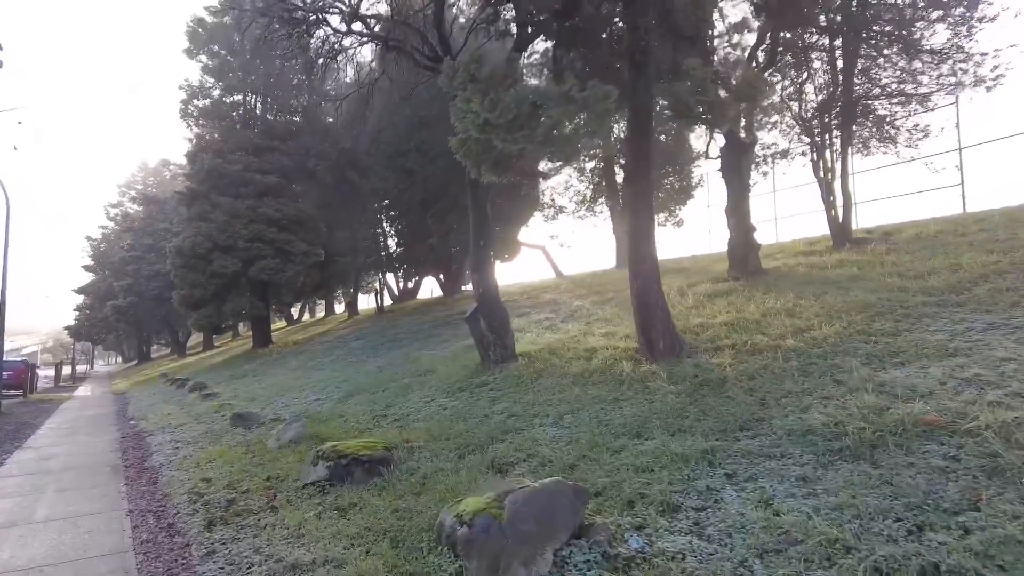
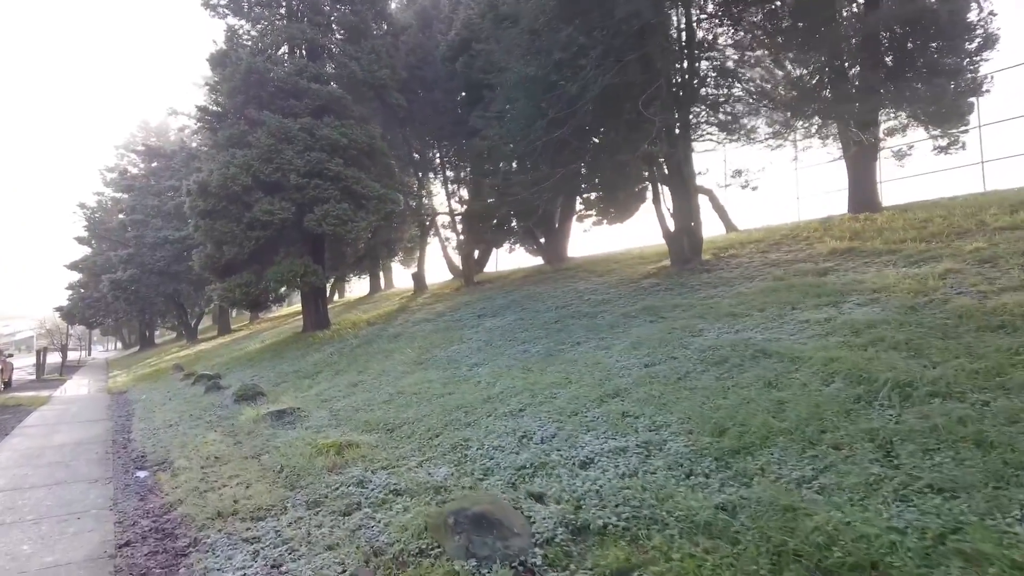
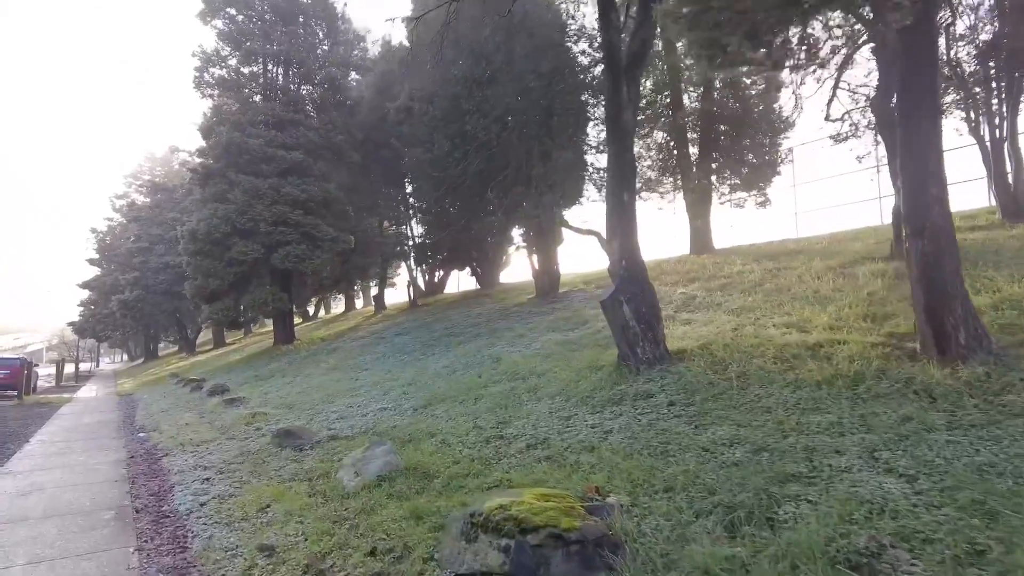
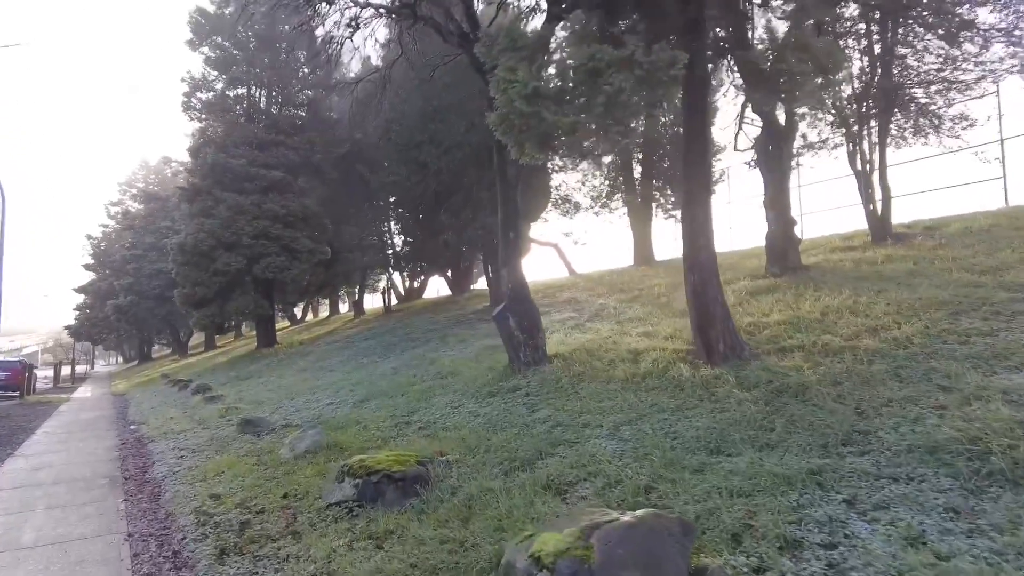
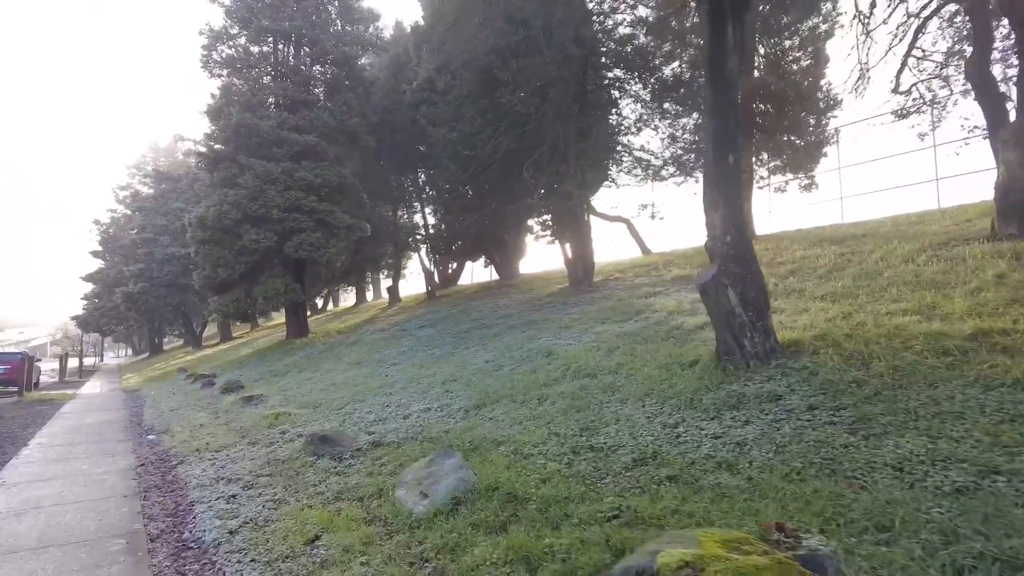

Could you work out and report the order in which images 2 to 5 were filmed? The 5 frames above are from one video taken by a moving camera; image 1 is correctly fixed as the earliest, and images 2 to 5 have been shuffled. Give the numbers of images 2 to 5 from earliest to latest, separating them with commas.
4, 3, 5, 2
